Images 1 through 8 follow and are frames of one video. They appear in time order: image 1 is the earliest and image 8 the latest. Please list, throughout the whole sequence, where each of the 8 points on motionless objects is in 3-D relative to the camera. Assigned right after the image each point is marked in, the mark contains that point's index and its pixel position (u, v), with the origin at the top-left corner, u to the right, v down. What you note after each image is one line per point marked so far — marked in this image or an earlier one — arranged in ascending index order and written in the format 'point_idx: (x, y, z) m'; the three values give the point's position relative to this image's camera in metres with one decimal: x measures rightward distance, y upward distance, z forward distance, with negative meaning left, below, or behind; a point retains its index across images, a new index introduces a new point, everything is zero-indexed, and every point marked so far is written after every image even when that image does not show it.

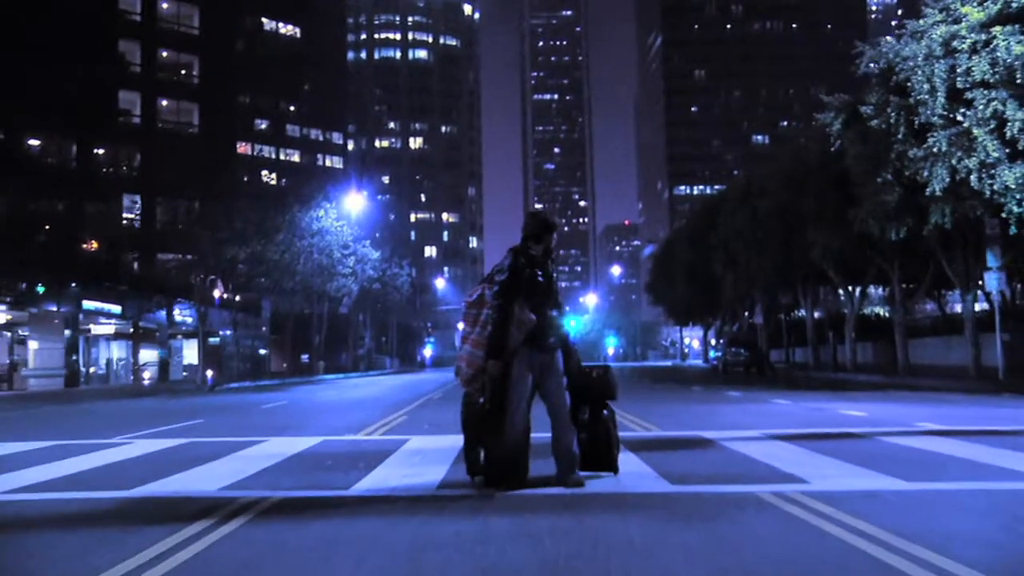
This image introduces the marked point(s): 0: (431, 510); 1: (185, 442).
0: (-0.7, -2.0, +8.0) m
1: (-5.3, -2.4, +13.5) m
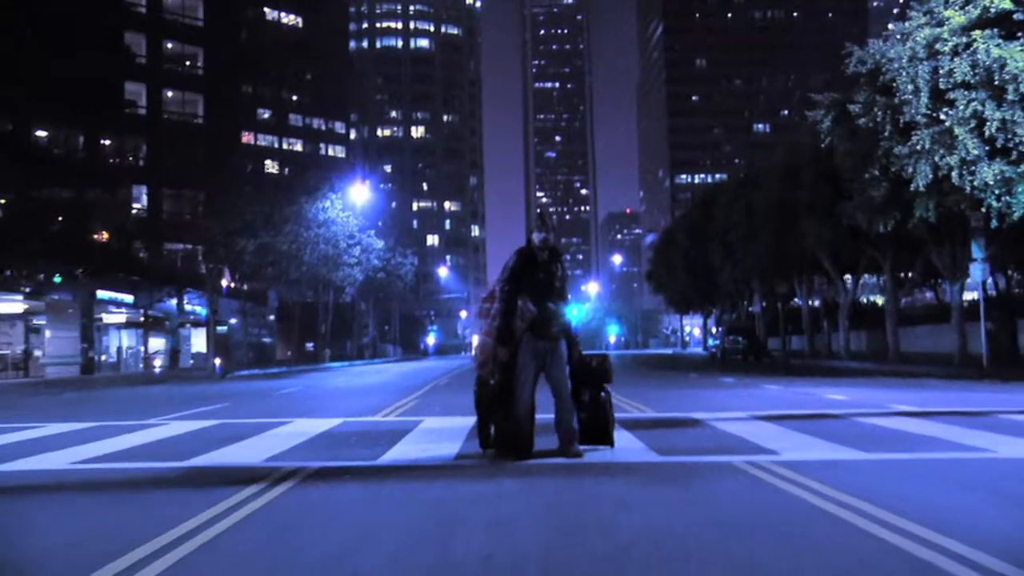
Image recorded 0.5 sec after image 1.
0: (-0.6, -1.9, +9.2) m
1: (-5.2, -2.3, +14.7) m
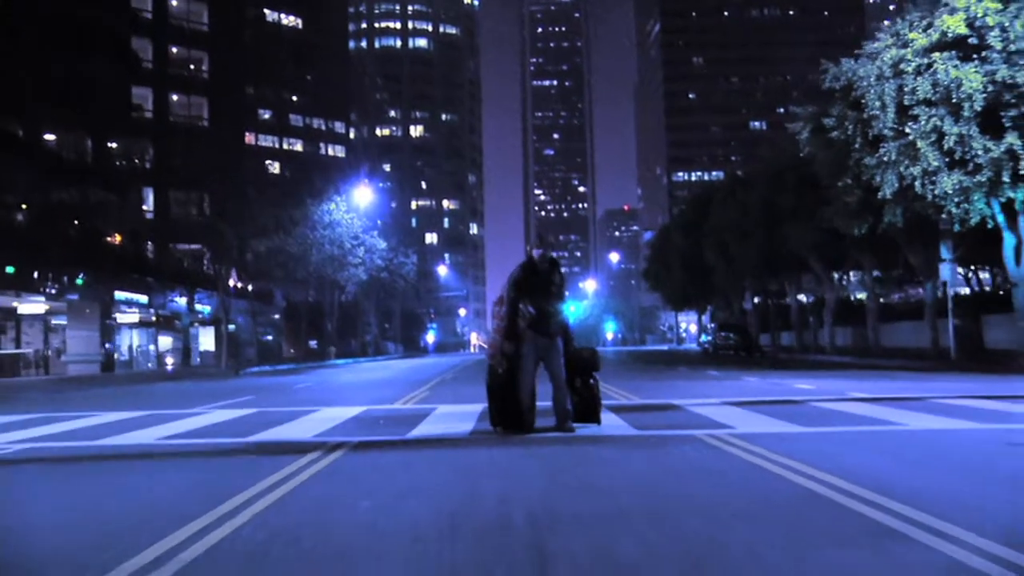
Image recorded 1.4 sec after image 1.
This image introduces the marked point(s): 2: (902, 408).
0: (-0.5, -2.0, +11.3) m
1: (-5.1, -2.4, +16.9) m
2: (+6.4, -1.9, +14.8) m
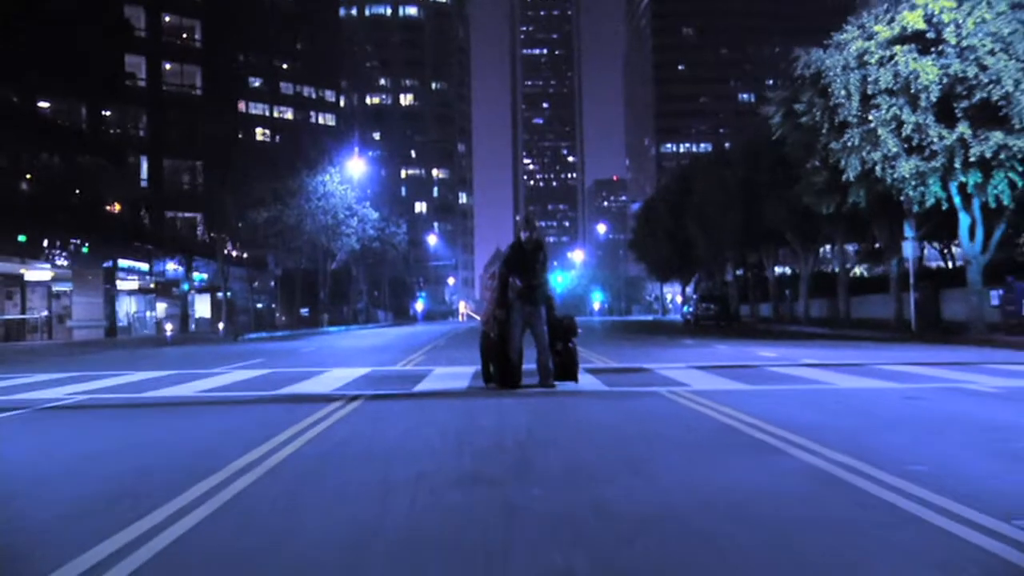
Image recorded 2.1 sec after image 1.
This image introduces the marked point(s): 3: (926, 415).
0: (-0.7, -1.7, +13.3) m
1: (-5.3, -1.8, +18.8) m
2: (+6.2, -1.5, +17.0) m
3: (+5.3, -1.5, +11.5) m
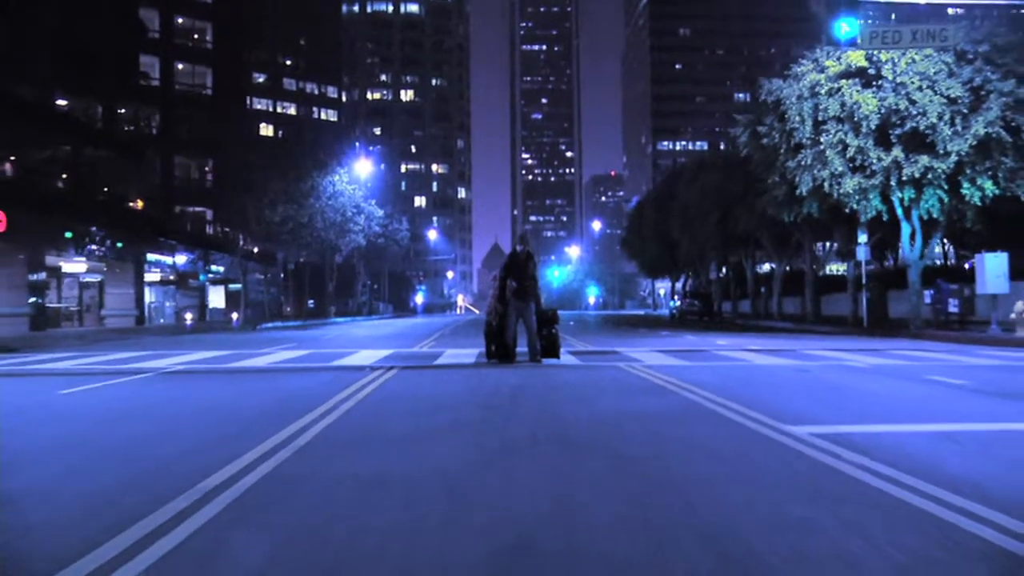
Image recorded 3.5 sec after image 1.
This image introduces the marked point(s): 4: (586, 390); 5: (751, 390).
0: (-0.7, -1.6, +17.5) m
1: (-5.4, -1.7, +23.1) m
2: (+6.1, -1.5, +21.2) m
3: (+5.2, -1.6, +15.7) m
4: (+1.3, -1.7, +15.9) m
5: (+4.0, -1.7, +15.3) m
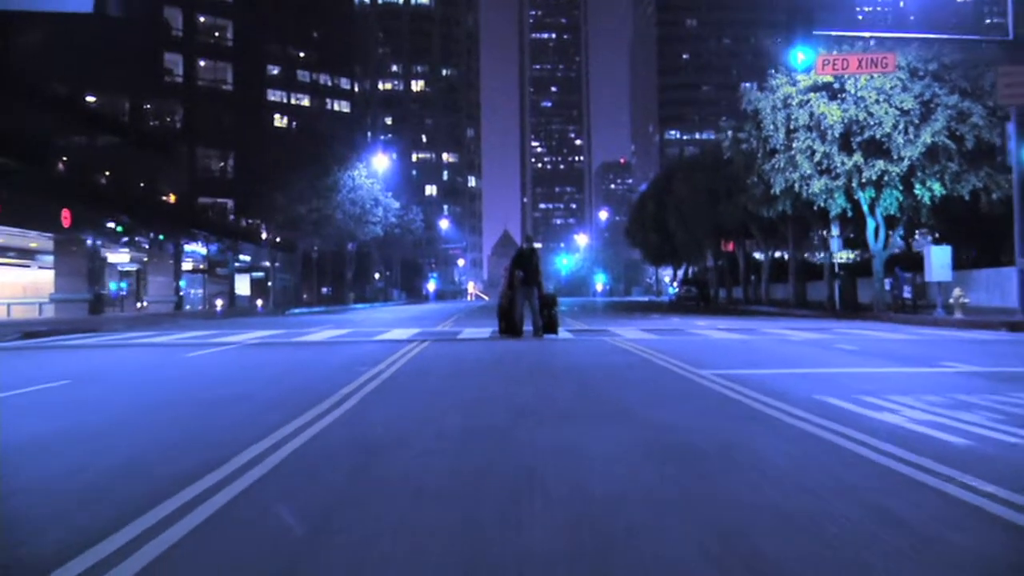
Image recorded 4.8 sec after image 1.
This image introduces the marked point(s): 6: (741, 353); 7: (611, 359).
0: (-0.6, -1.4, +21.9) m
1: (-5.2, -1.4, +27.5) m
2: (+6.3, -1.2, +25.5) m
3: (+5.4, -1.3, +20.0) m
4: (+1.5, -1.5, +20.3) m
5: (+4.1, -1.5, +19.6) m
6: (+5.0, -1.5, +19.8) m
7: (+2.2, -1.5, +19.9) m
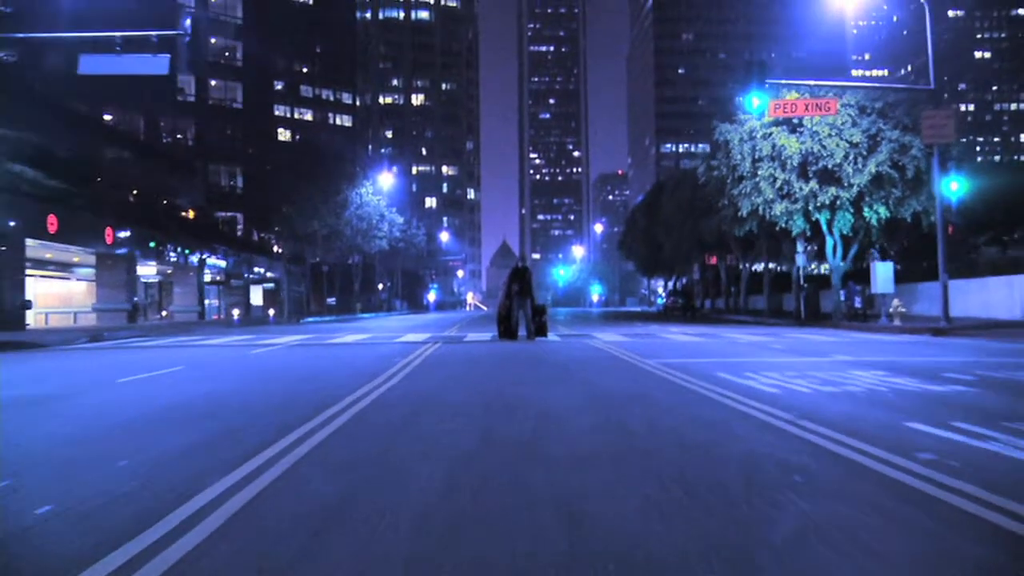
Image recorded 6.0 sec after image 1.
0: (-0.6, -1.7, +26.5) m
1: (-5.3, -1.7, +32.0) m
2: (+6.2, -1.6, +30.1) m
3: (+5.3, -1.6, +24.6) m
4: (+1.4, -1.8, +24.8) m
5: (+4.1, -1.8, +24.2) m
6: (+4.9, -1.8, +24.4) m
7: (+2.1, -1.8, +24.4) m
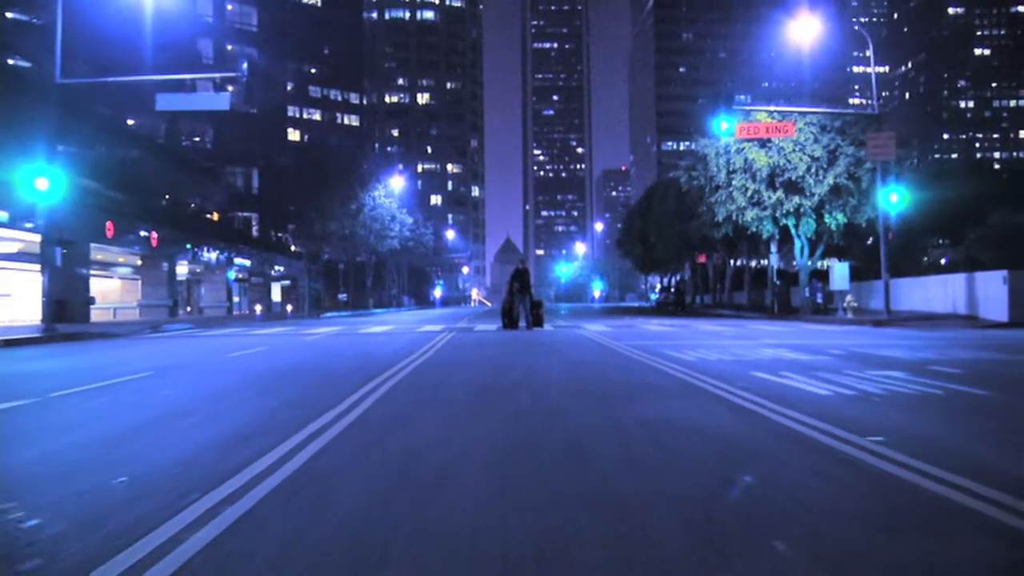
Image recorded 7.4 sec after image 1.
0: (-0.6, -1.6, +31.6) m
1: (-5.2, -1.7, +37.2) m
2: (+6.3, -1.5, +35.2) m
3: (+5.4, -1.6, +29.7) m
4: (+1.4, -1.7, +30.0) m
5: (+4.1, -1.7, +29.3) m
6: (+5.0, -1.7, +29.5) m
7: (+2.2, -1.8, +29.6) m
